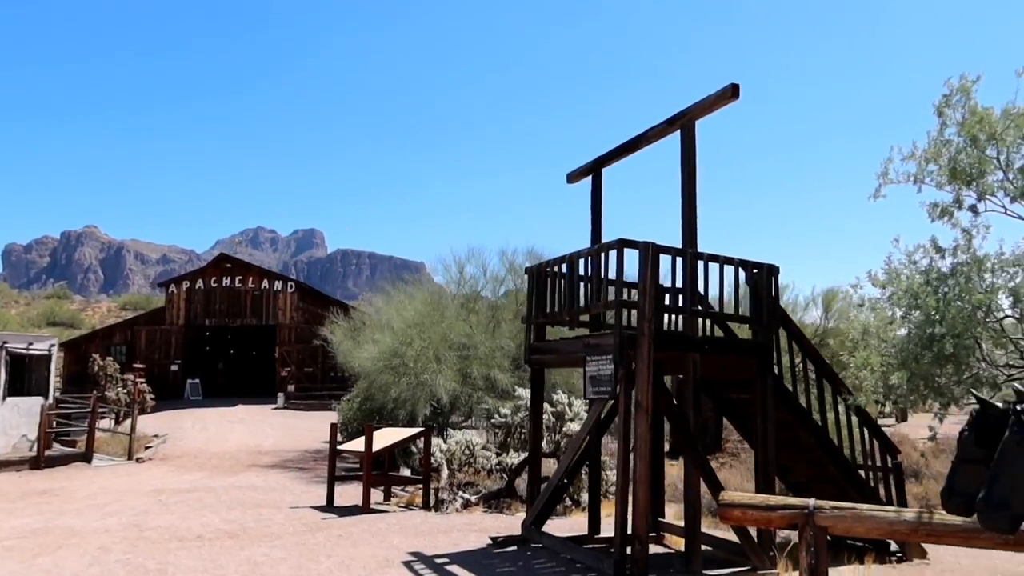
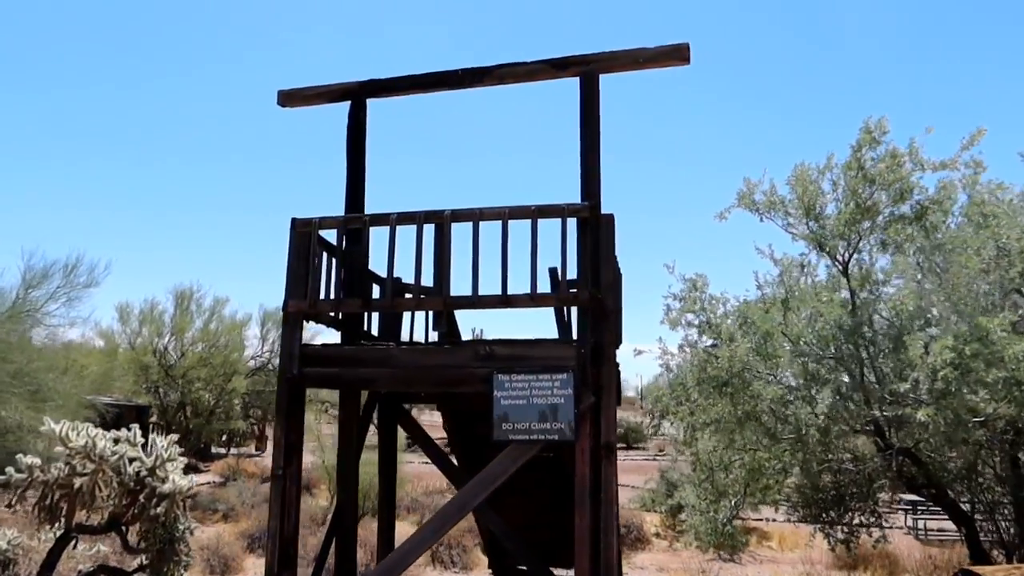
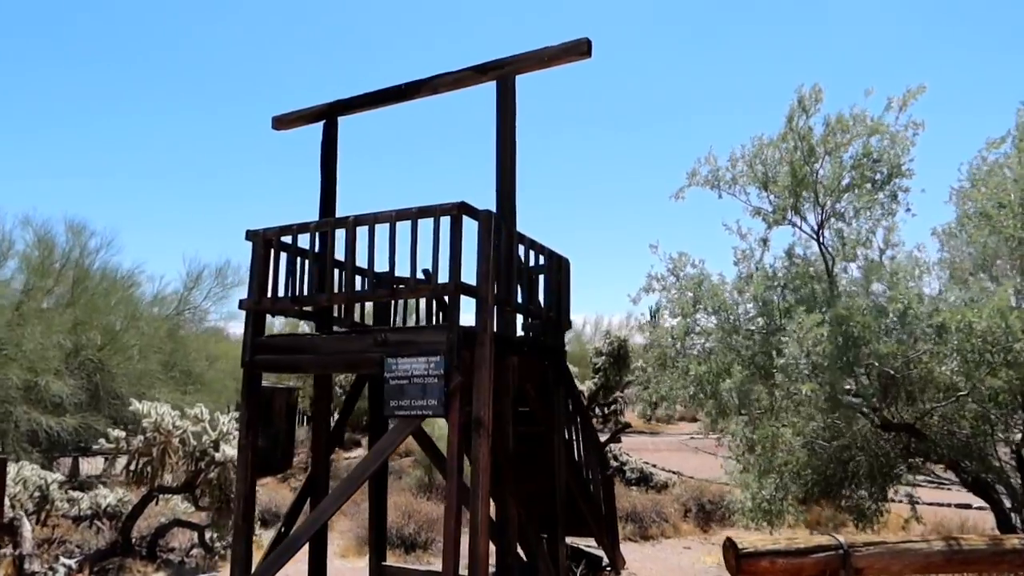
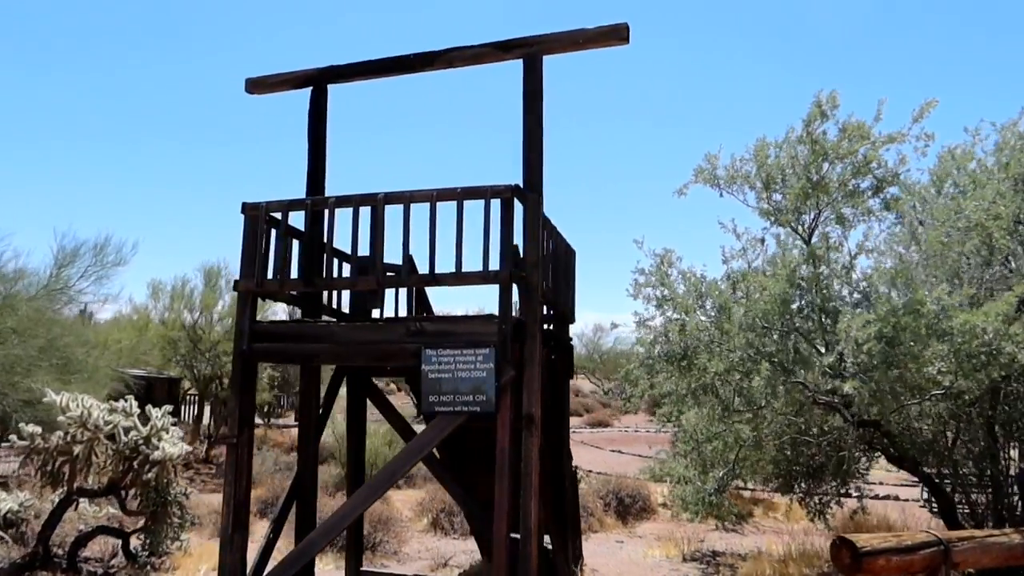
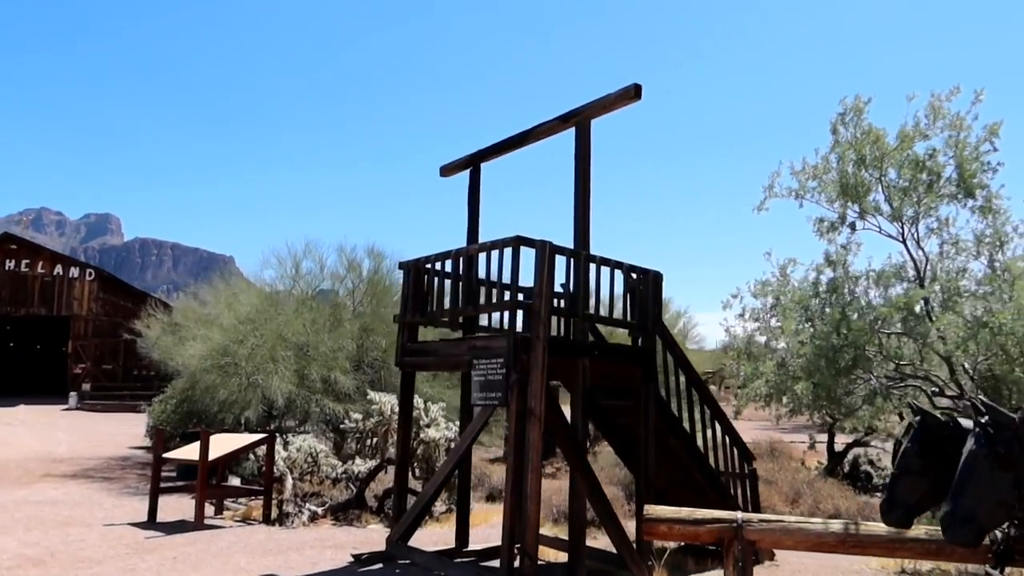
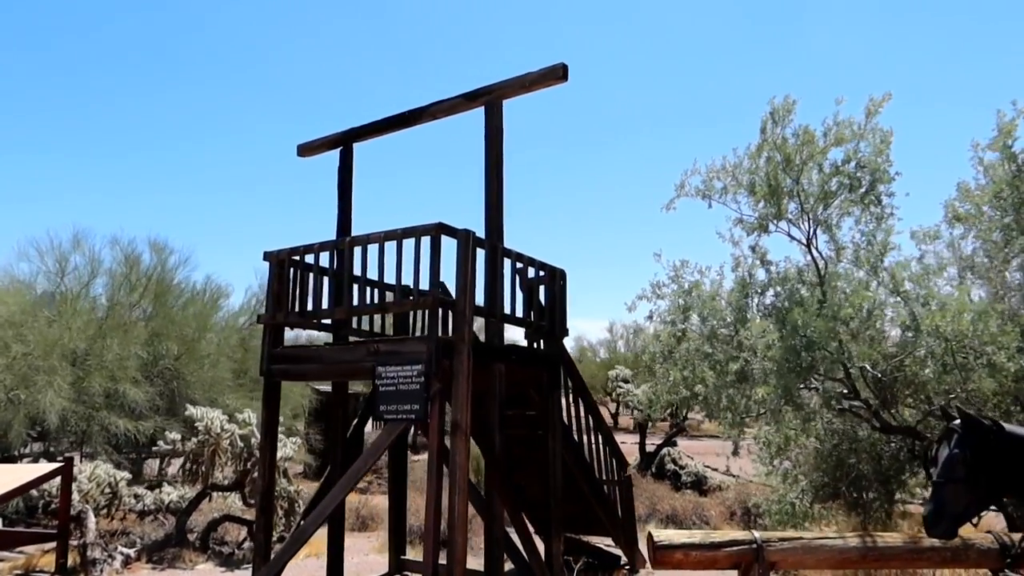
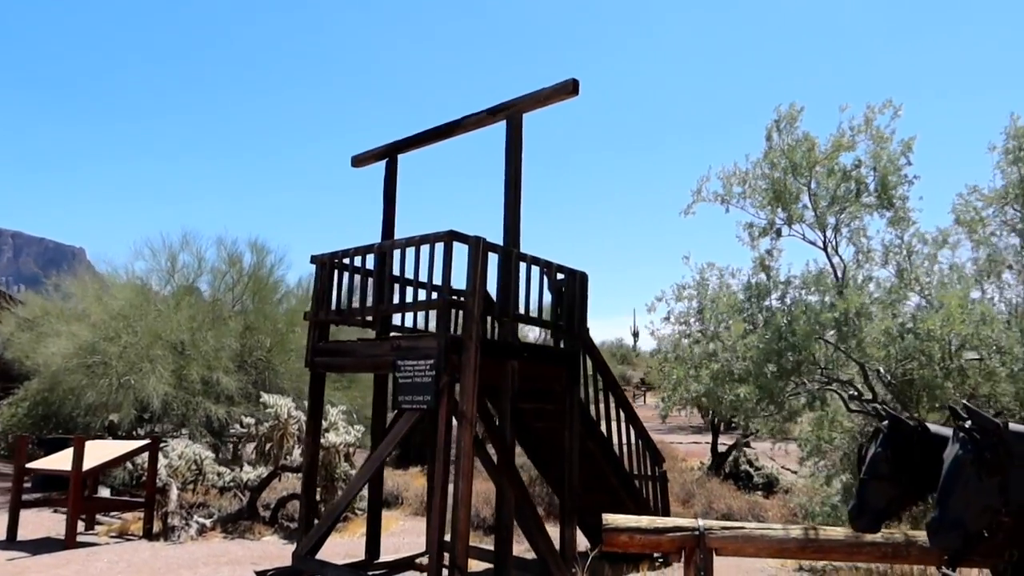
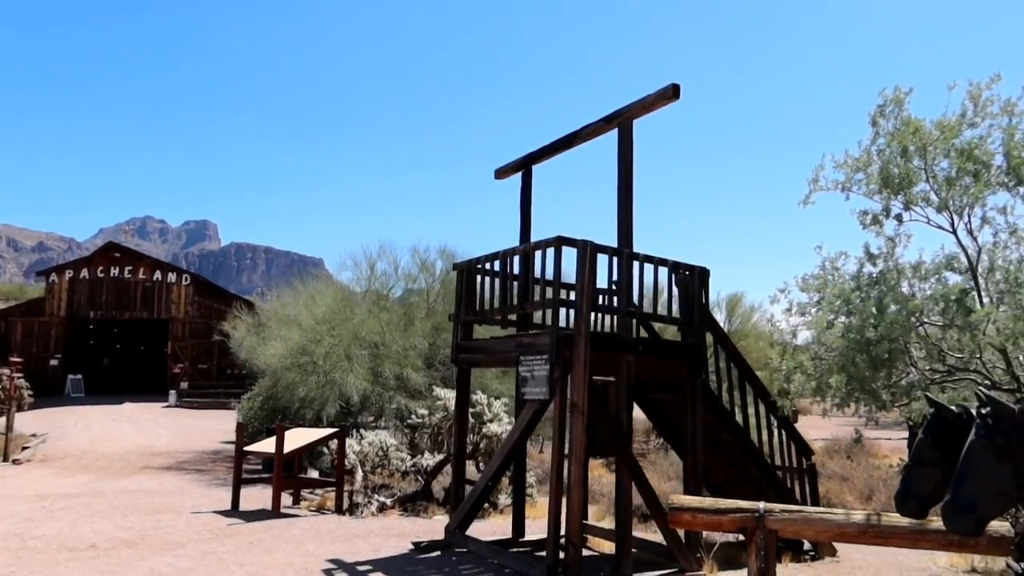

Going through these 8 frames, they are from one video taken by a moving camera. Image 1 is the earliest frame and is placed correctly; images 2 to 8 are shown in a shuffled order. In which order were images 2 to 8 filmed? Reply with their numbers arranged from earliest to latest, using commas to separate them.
8, 5, 7, 6, 3, 4, 2
